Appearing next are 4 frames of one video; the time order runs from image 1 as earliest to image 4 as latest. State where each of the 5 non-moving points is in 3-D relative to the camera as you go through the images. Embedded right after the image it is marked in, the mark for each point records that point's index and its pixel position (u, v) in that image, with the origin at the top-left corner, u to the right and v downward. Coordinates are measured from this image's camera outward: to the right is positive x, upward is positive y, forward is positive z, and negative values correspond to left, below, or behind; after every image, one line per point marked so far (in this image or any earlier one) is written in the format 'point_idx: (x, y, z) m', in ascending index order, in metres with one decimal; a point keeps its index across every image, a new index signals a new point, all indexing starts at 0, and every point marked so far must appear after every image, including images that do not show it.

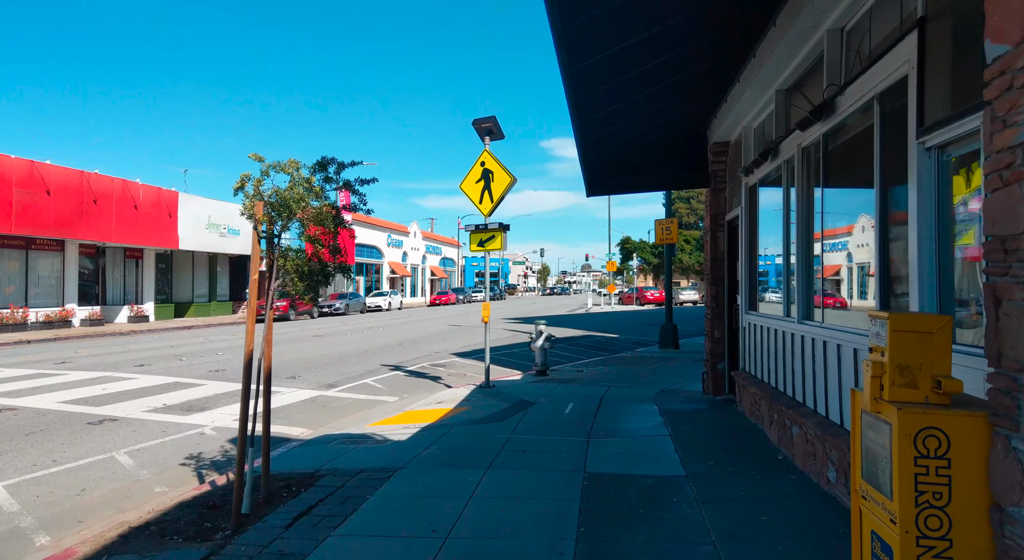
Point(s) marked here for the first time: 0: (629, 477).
0: (+1.0, -1.7, +5.3) m
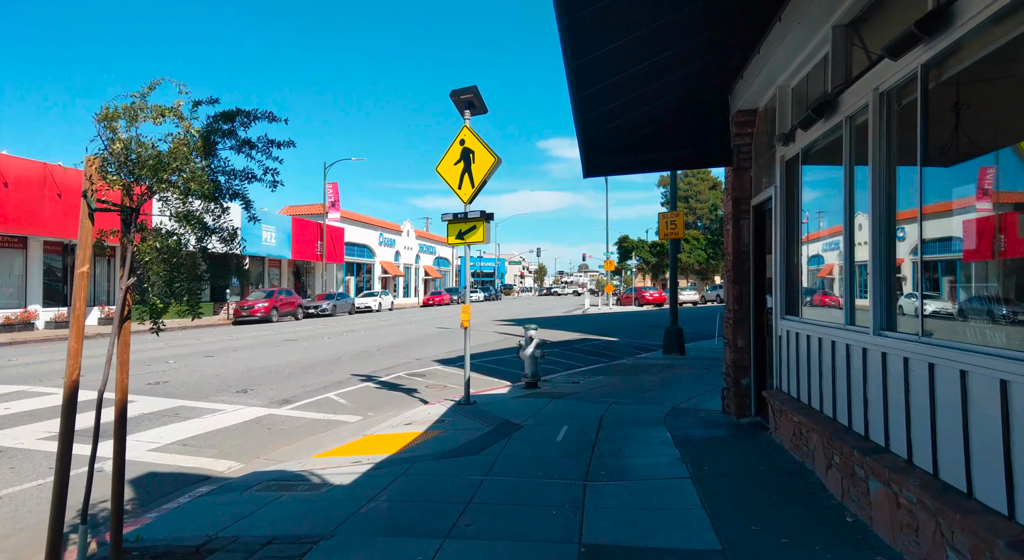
0: (+0.8, -1.7, +3.8) m
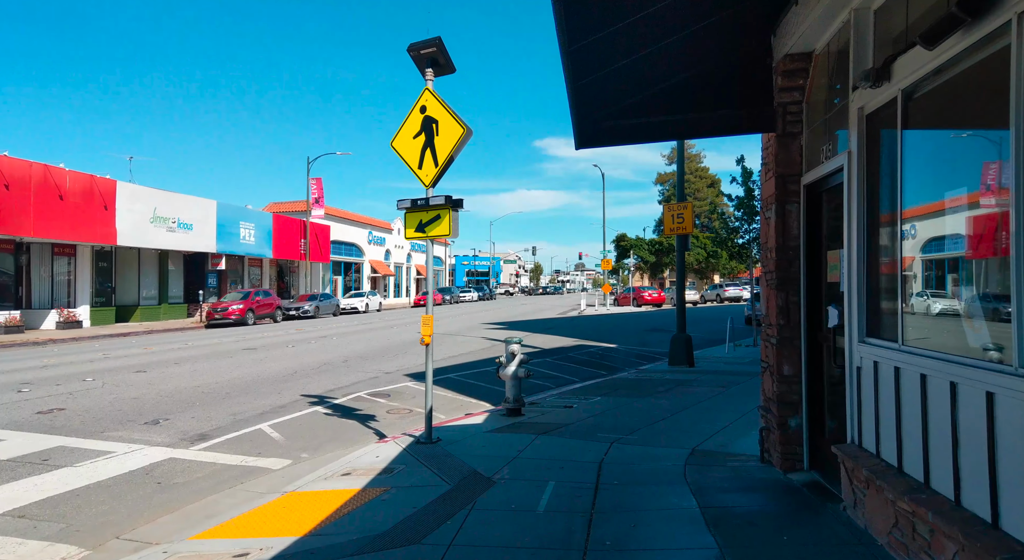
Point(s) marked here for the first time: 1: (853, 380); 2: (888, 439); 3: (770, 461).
0: (+0.5, -1.8, +1.9) m
1: (+2.5, -0.7, +4.4) m
2: (+2.4, -1.0, +3.8) m
3: (+2.4, -1.7, +5.7) m
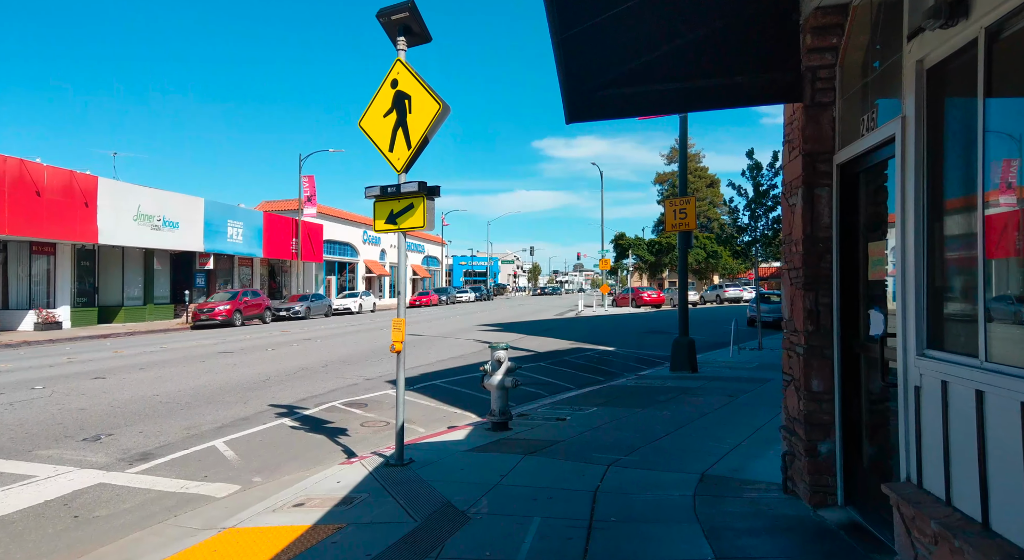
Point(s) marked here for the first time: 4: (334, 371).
0: (+0.4, -1.7, +1.0) m
1: (+2.3, -0.7, +3.5) m
2: (+2.2, -1.0, +2.9) m
3: (+2.2, -1.7, +4.8) m
4: (-3.6, -1.8, +12.4) m
